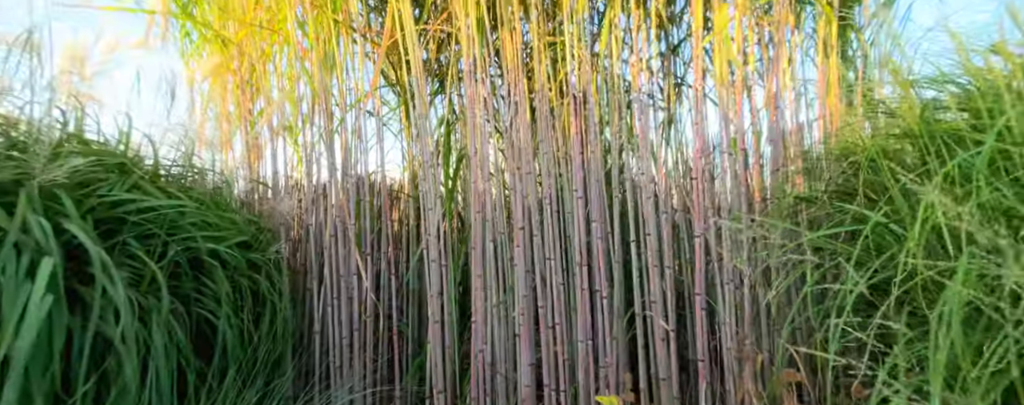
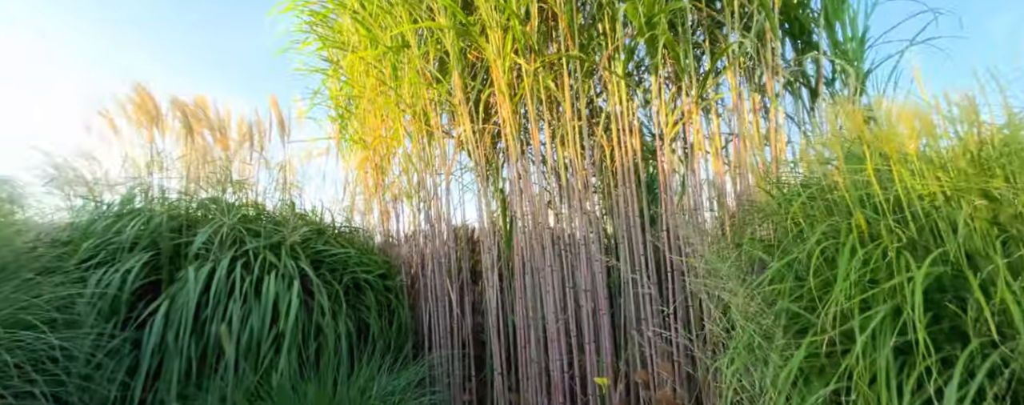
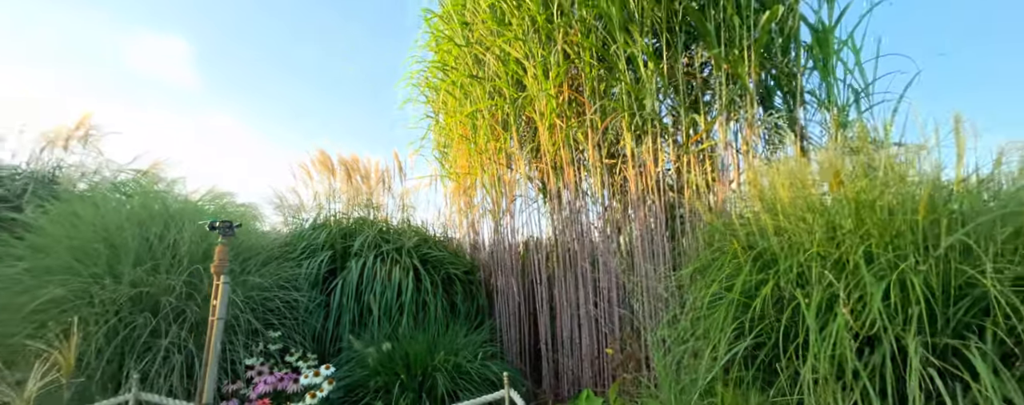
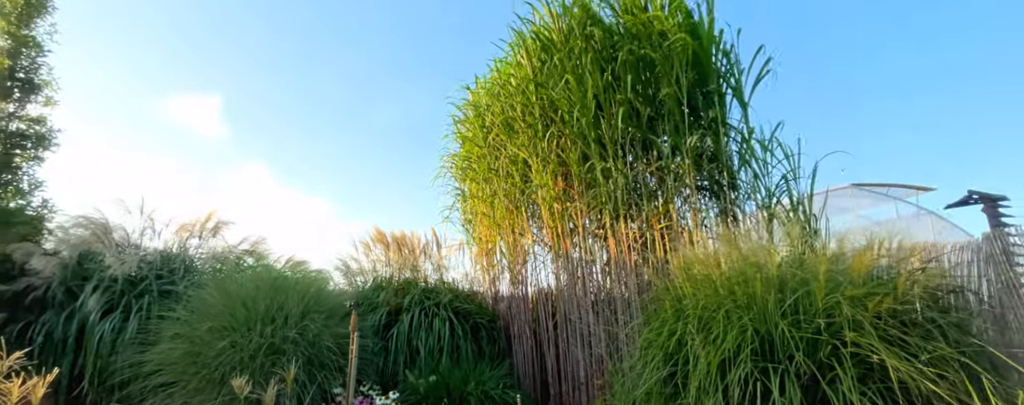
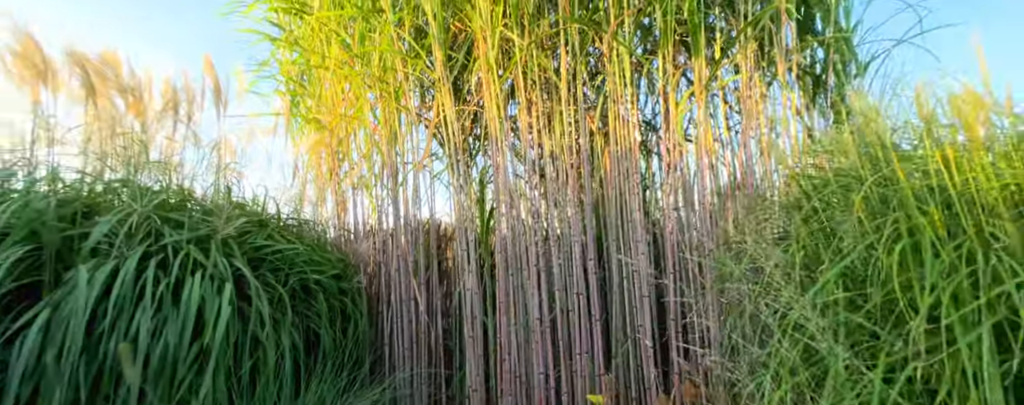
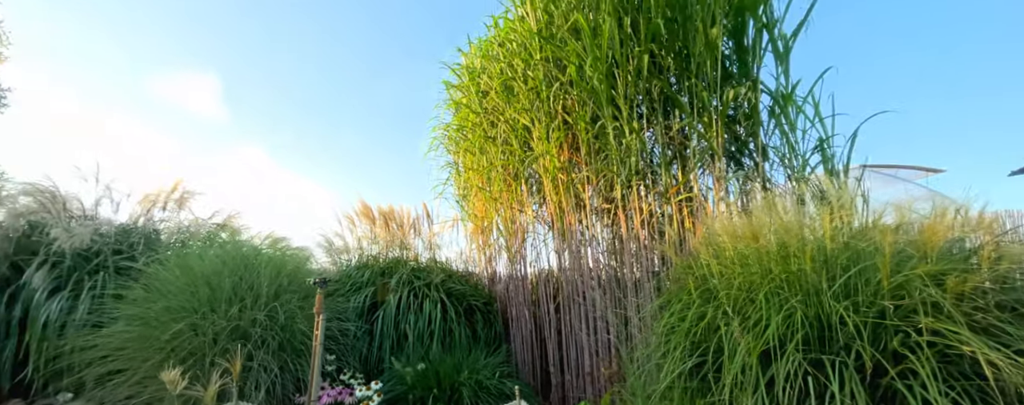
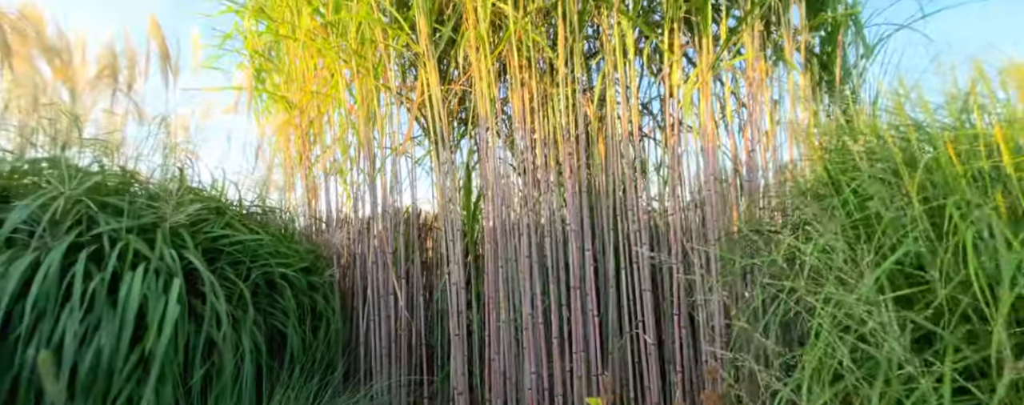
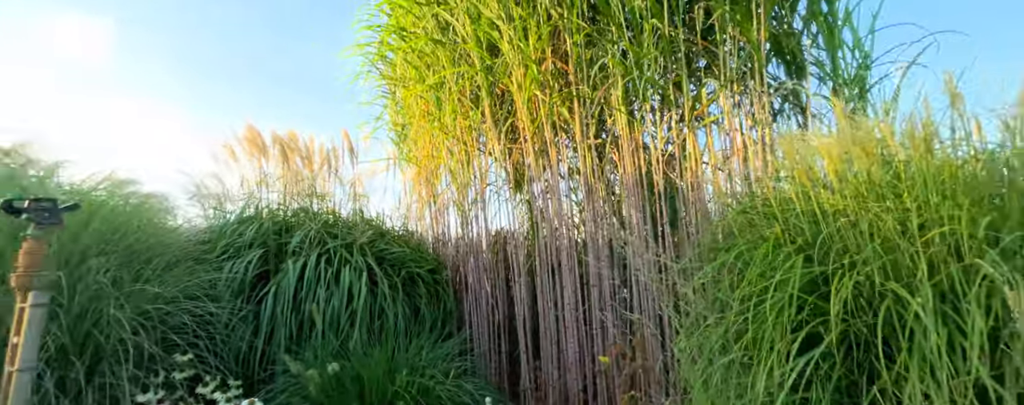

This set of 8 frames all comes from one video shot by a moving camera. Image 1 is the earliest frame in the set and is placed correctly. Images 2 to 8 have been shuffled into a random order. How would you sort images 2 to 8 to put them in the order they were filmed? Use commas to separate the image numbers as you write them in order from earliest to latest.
7, 5, 2, 8, 3, 6, 4
